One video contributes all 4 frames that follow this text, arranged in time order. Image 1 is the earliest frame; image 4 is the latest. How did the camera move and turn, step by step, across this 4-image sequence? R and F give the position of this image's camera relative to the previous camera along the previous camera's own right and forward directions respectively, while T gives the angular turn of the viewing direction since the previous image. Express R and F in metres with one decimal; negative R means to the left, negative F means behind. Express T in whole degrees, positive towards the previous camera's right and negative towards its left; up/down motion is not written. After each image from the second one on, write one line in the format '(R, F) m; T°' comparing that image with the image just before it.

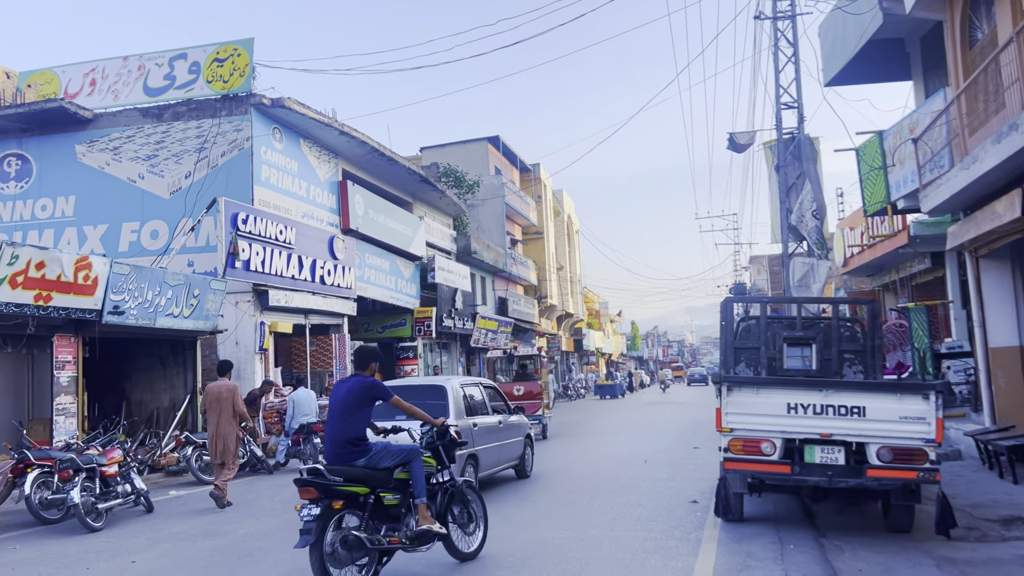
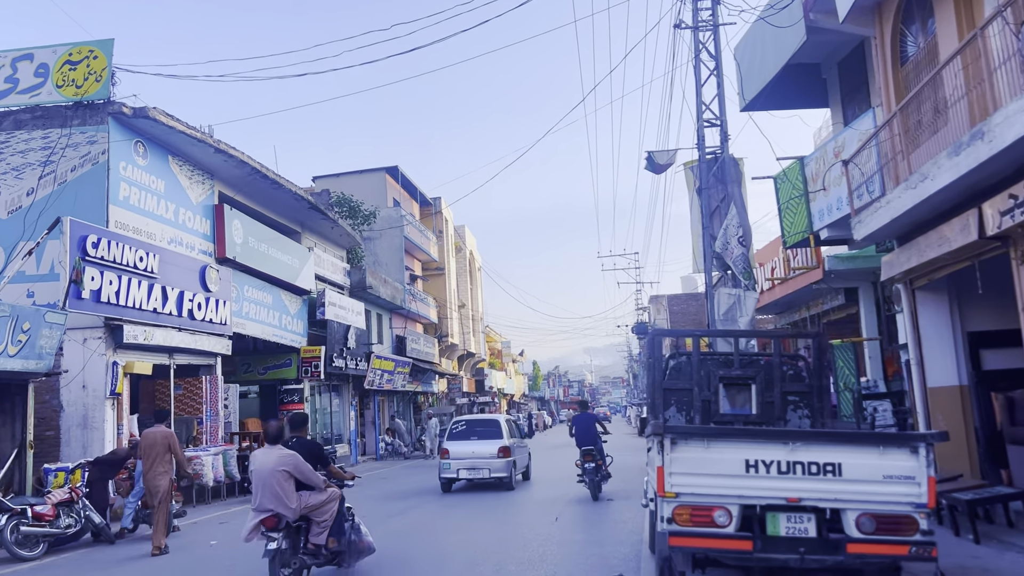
(+0.1, +1.7) m; +7°
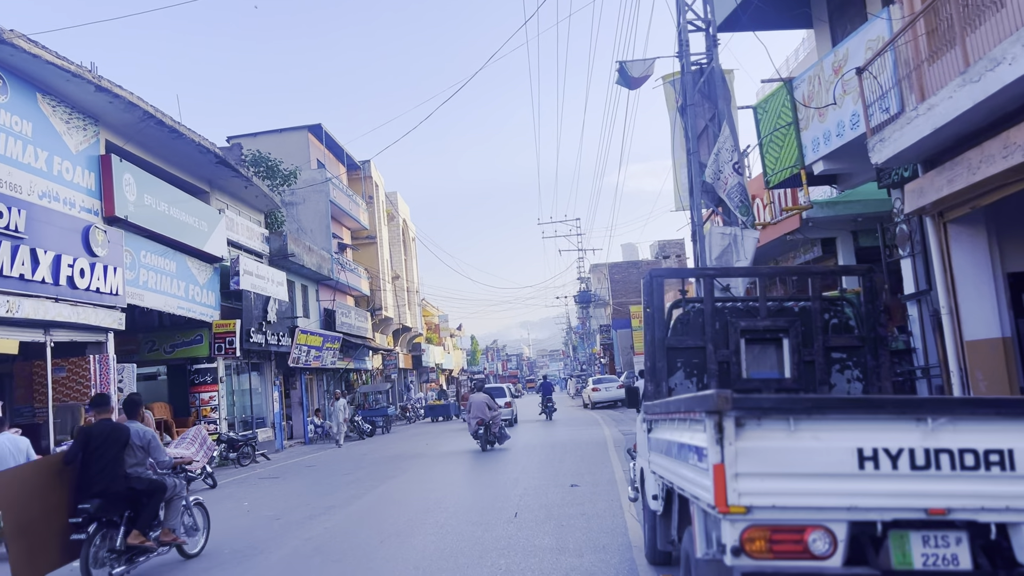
(-0.1, +2.4) m; +4°
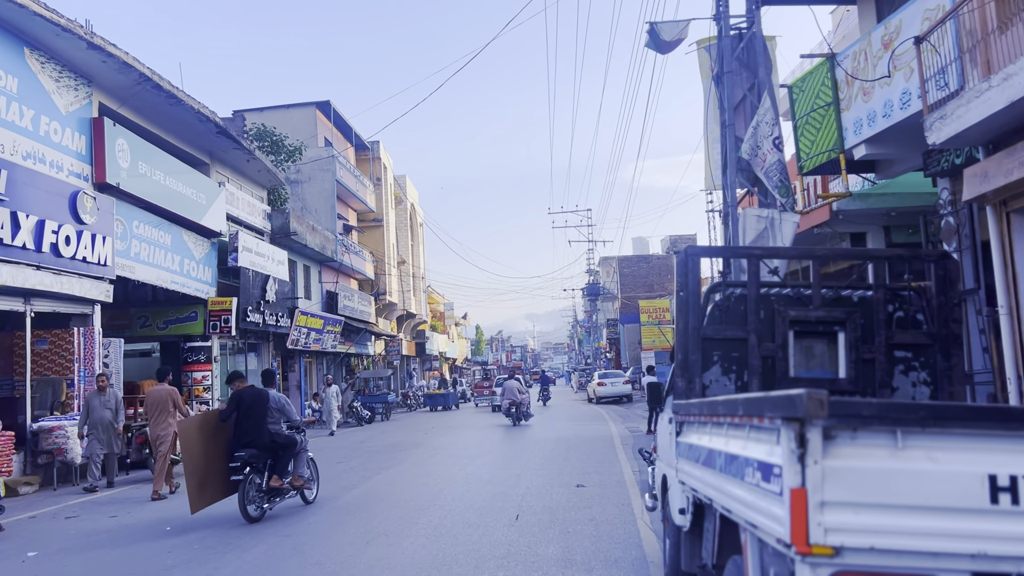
(0.0, +0.9) m; 0°
